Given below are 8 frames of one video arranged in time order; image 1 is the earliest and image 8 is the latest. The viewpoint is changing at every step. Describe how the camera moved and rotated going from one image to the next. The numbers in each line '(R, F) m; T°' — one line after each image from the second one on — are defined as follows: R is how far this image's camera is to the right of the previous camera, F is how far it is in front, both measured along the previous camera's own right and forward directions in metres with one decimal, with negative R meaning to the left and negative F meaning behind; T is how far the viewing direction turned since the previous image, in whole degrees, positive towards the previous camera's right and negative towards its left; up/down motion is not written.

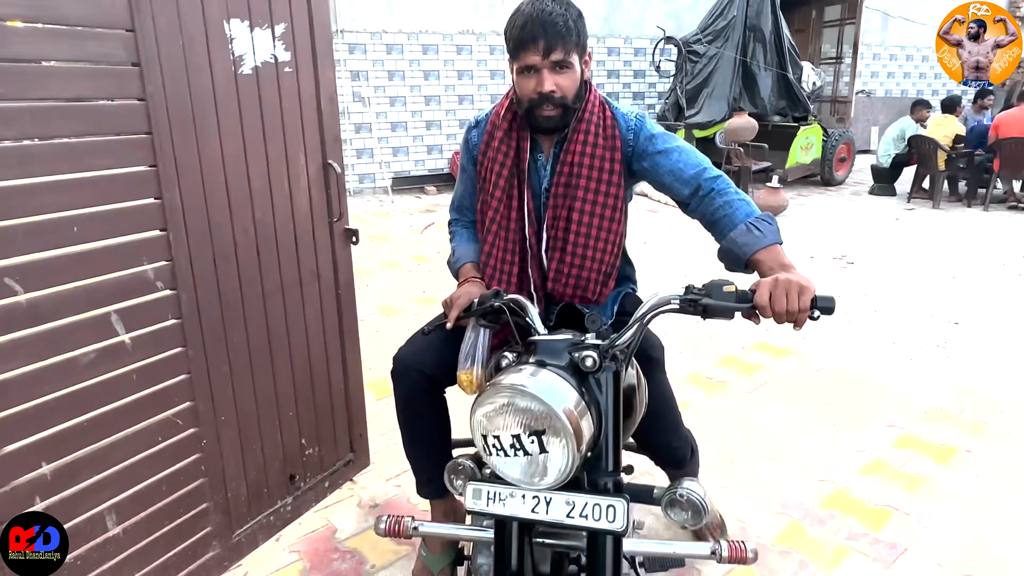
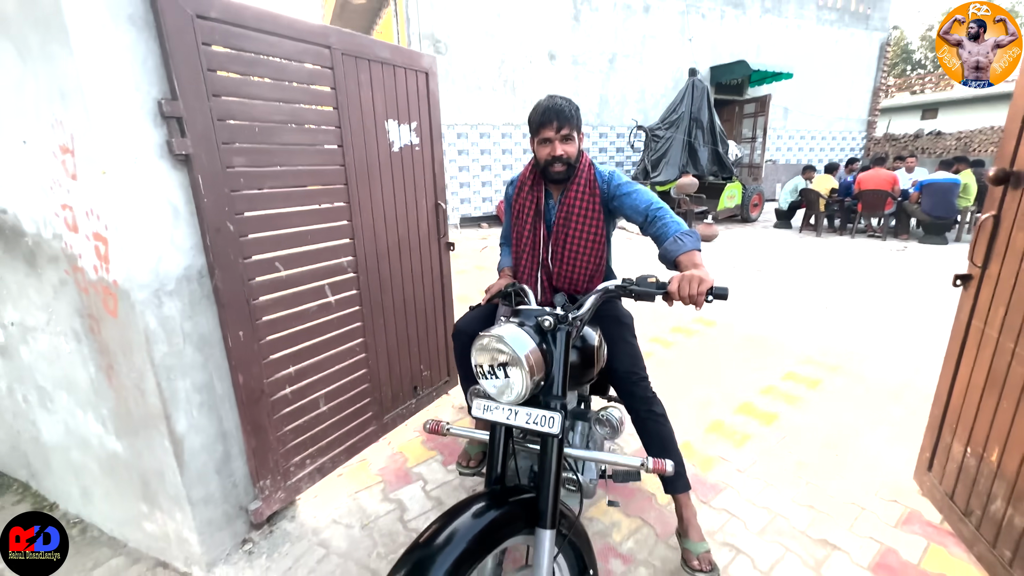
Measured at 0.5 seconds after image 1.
(-0.7, -1.2) m; +7°
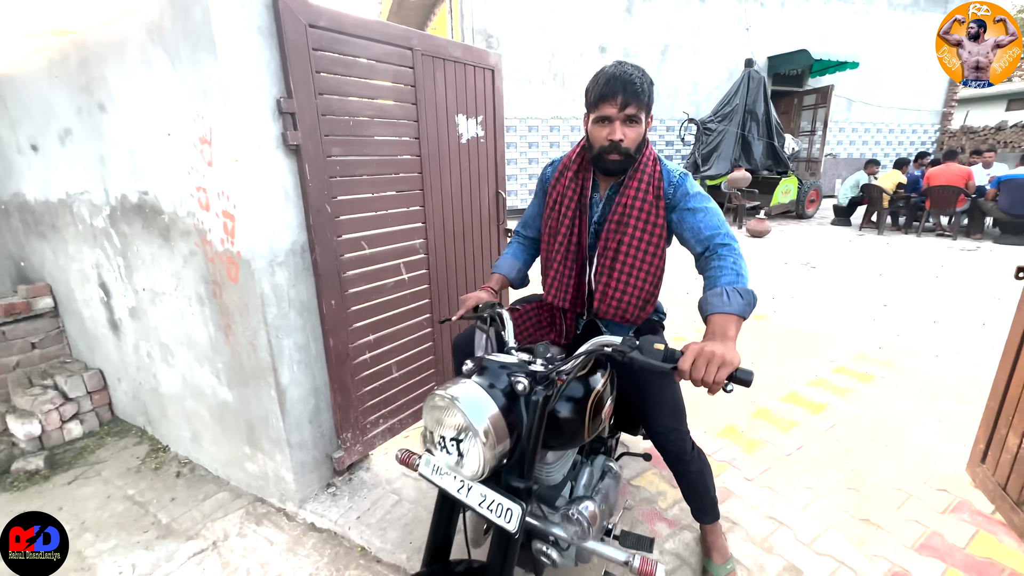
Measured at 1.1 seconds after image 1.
(-0.1, -0.2) m; -5°
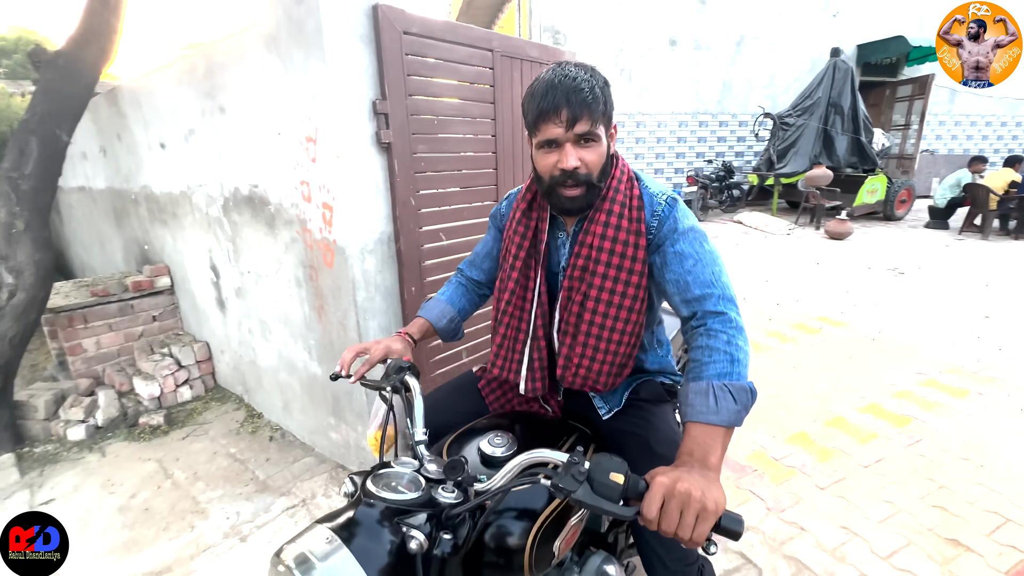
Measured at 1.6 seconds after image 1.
(0.0, -0.1) m; -7°
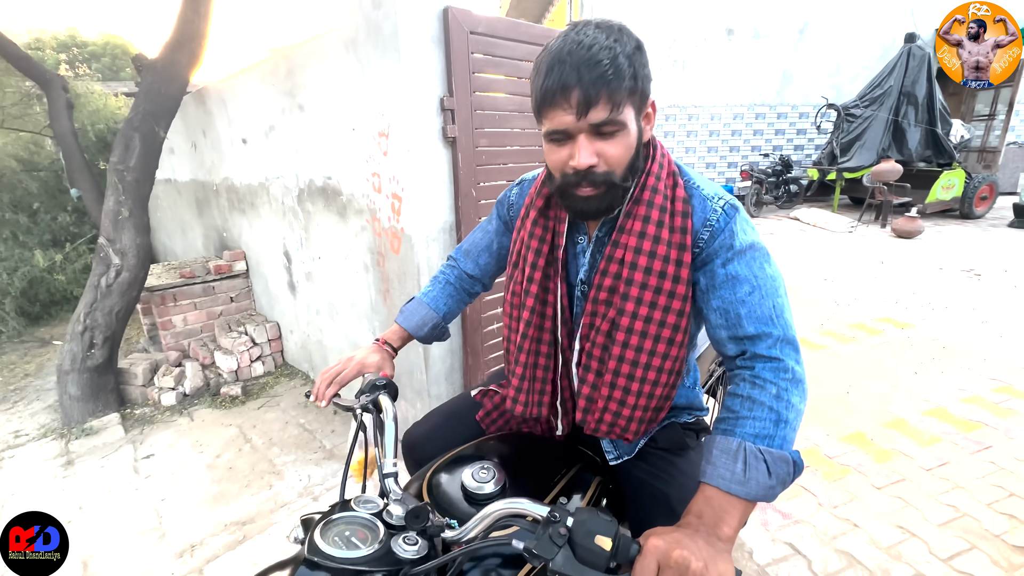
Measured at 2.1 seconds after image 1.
(0.0, -0.1) m; -5°
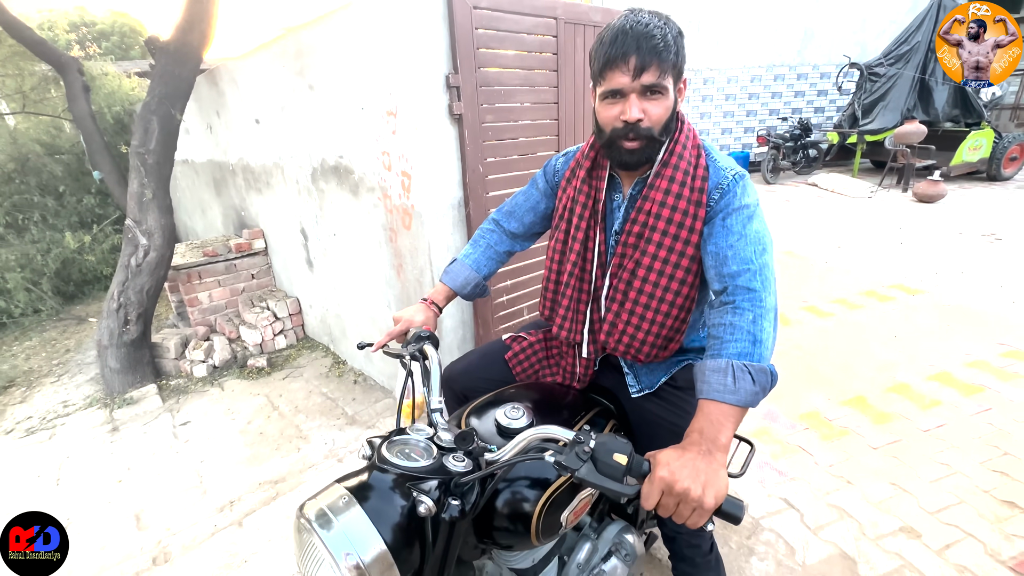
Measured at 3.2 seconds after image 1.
(0.0, -0.1) m; -2°
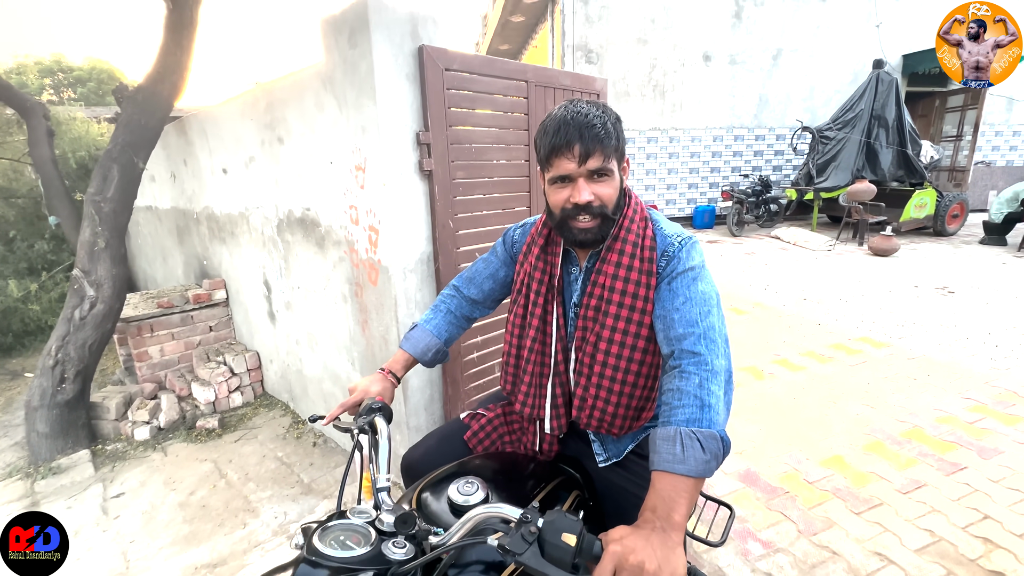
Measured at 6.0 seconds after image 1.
(0.0, +0.1) m; +3°
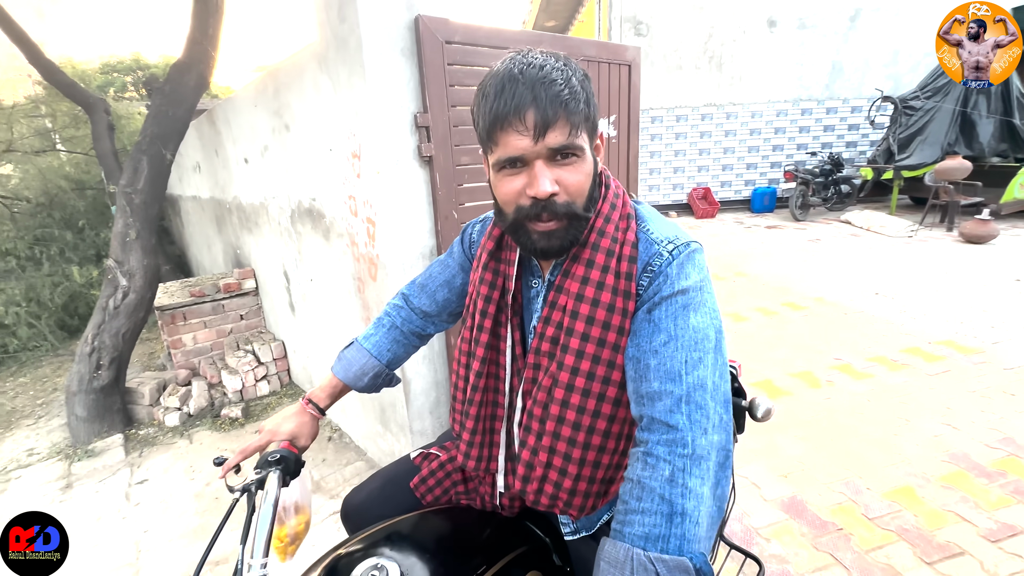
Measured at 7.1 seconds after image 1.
(+0.2, +0.2) m; -6°
